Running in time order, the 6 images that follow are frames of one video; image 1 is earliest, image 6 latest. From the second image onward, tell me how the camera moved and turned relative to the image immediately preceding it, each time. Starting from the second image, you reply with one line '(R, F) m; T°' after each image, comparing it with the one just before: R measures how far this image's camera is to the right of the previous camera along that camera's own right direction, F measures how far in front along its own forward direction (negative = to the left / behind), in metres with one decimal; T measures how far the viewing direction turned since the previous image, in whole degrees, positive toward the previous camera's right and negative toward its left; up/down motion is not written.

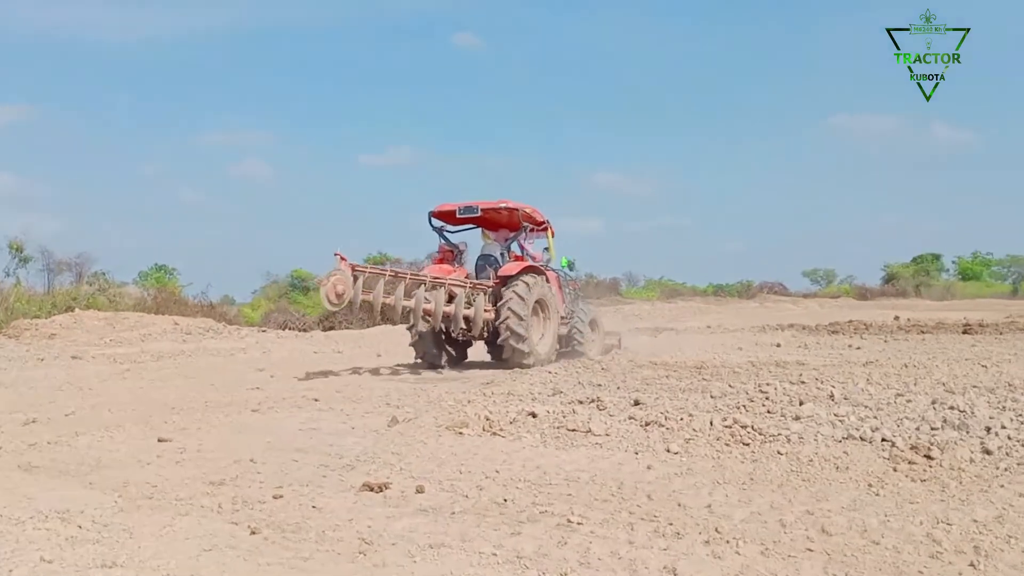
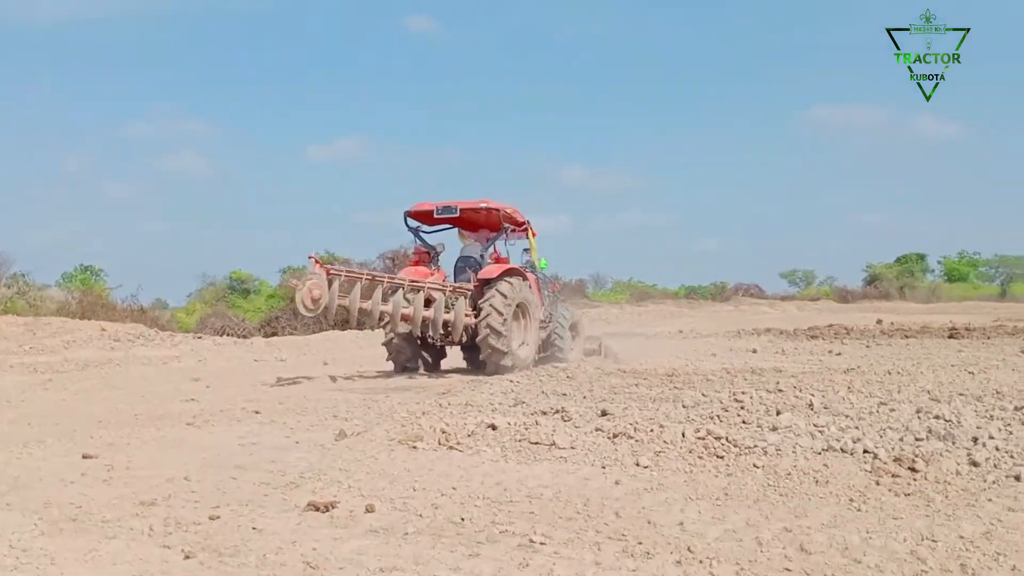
(+0.2, +0.5) m; +2°
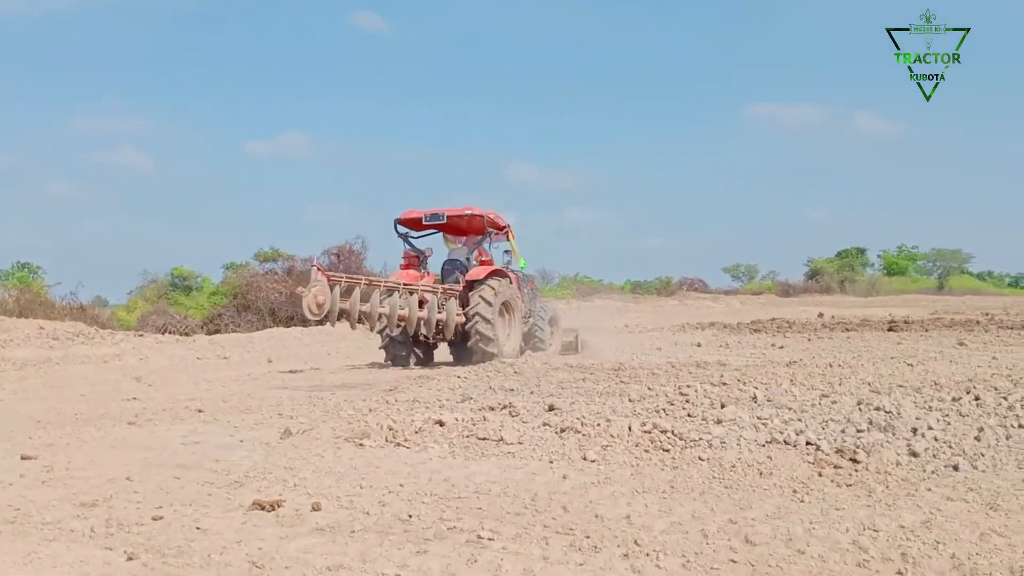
(+0.3, 0.0) m; +2°
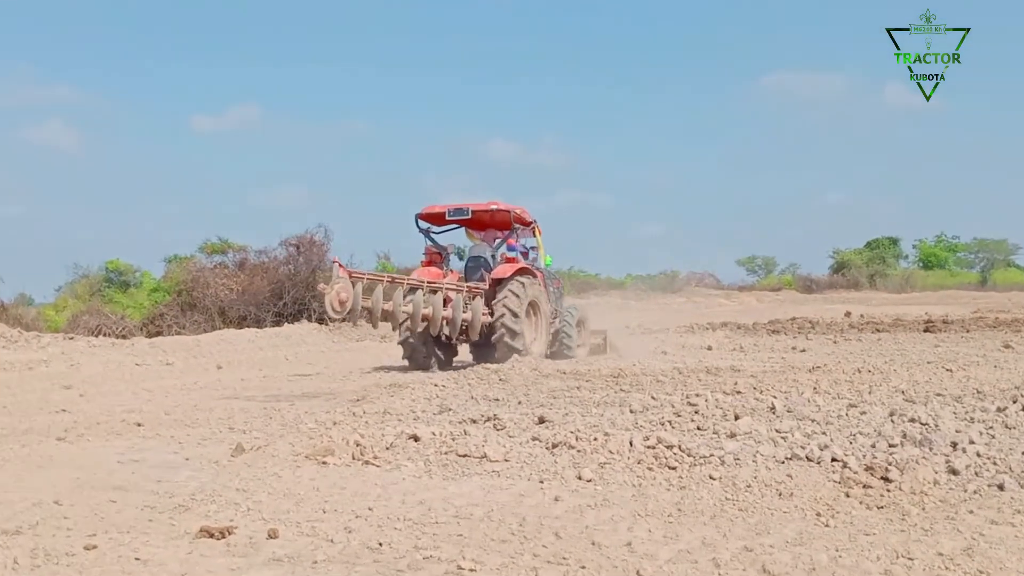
(+0.1, +0.8) m; +1°
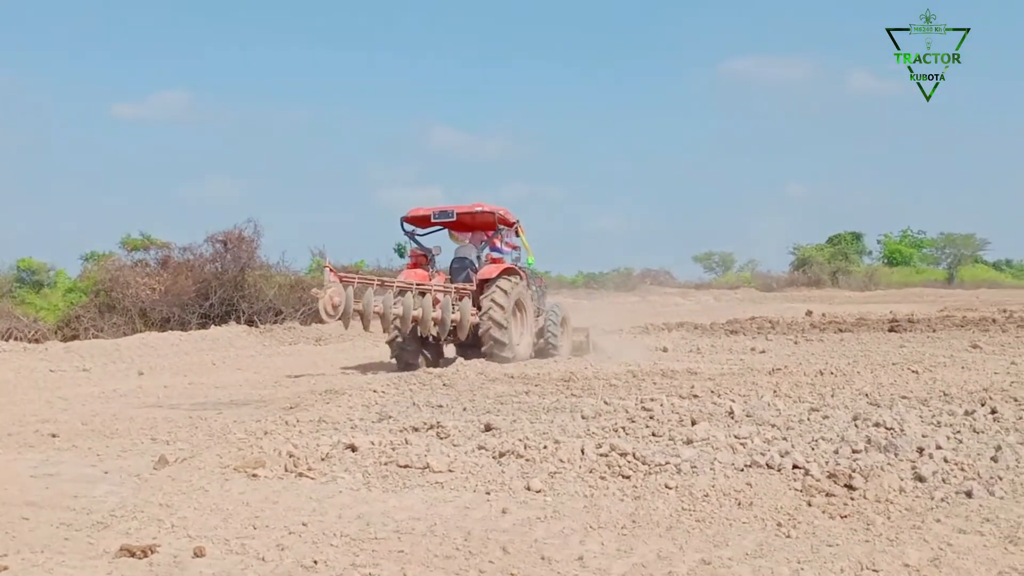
(+0.3, +0.3) m; +1°
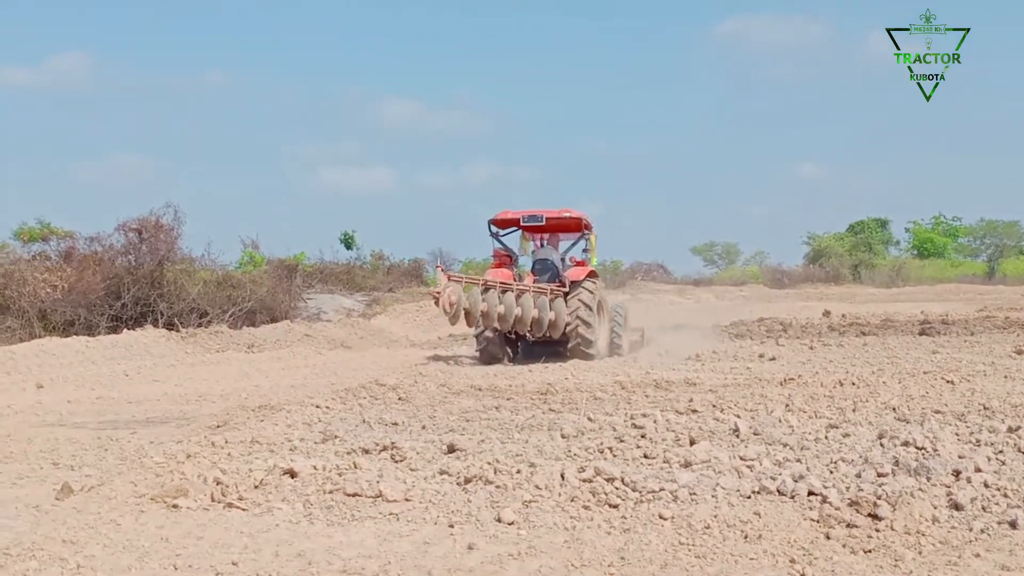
(+0.2, +0.8) m; +1°
